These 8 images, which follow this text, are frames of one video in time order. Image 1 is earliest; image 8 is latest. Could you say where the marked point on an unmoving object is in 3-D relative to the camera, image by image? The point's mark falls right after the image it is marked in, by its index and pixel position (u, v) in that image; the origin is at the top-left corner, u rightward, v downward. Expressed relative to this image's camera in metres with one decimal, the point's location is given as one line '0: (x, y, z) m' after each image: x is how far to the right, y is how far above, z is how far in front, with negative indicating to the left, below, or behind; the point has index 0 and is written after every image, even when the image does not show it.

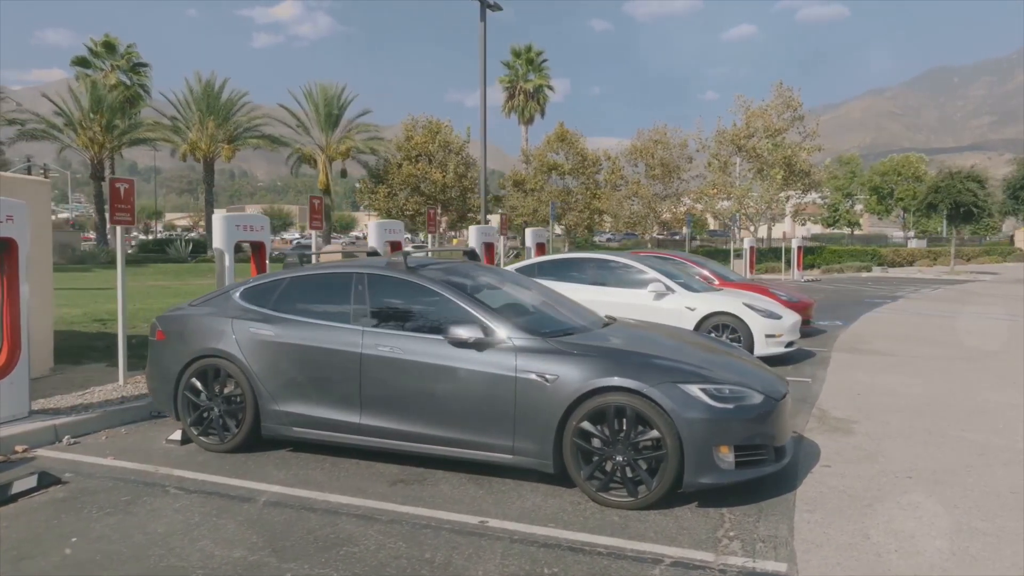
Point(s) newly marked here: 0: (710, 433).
0: (+1.2, -0.9, +4.9) m
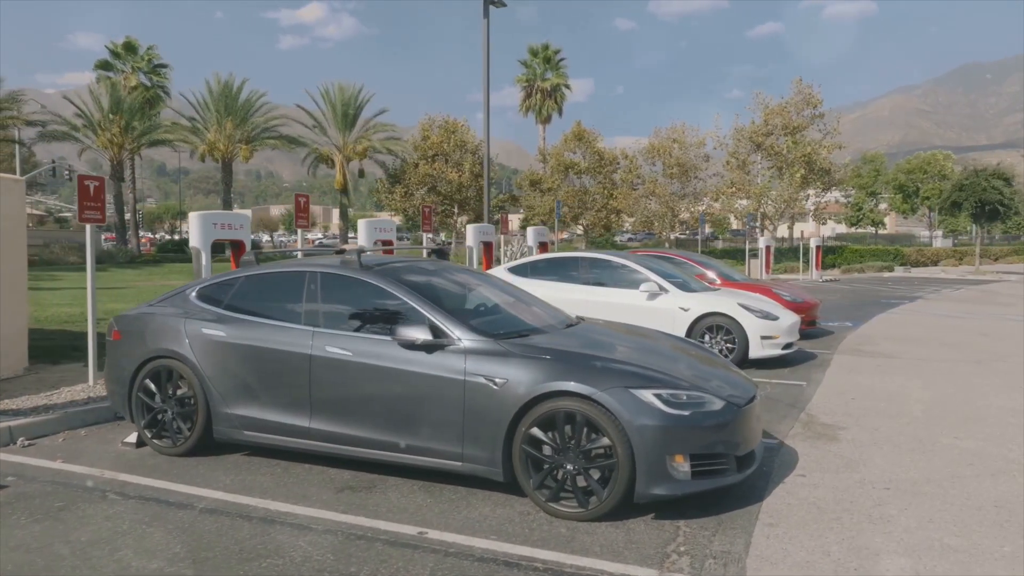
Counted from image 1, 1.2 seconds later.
0: (+0.9, -0.9, +4.6) m
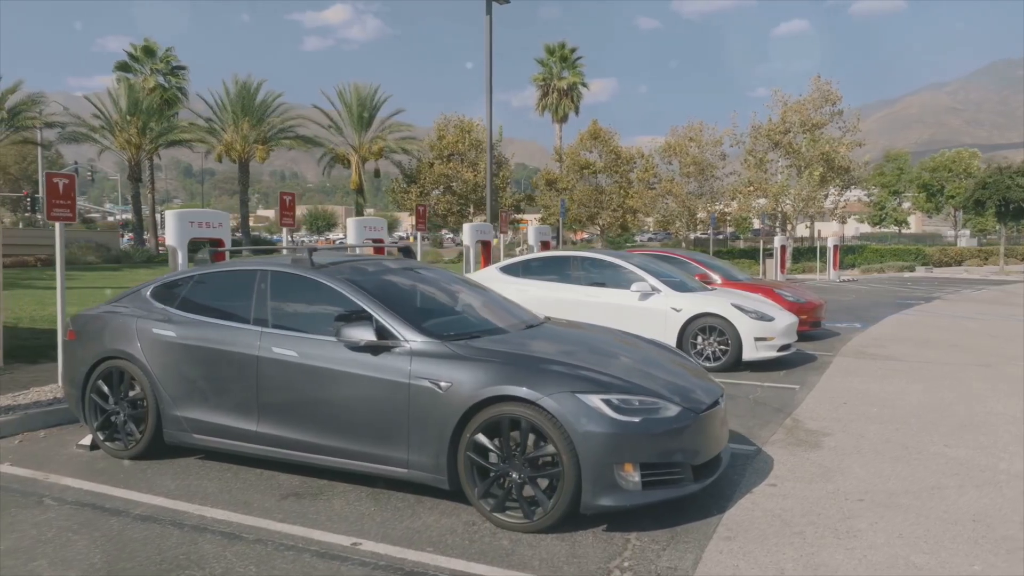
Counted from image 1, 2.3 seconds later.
0: (+0.5, -0.9, +4.3) m
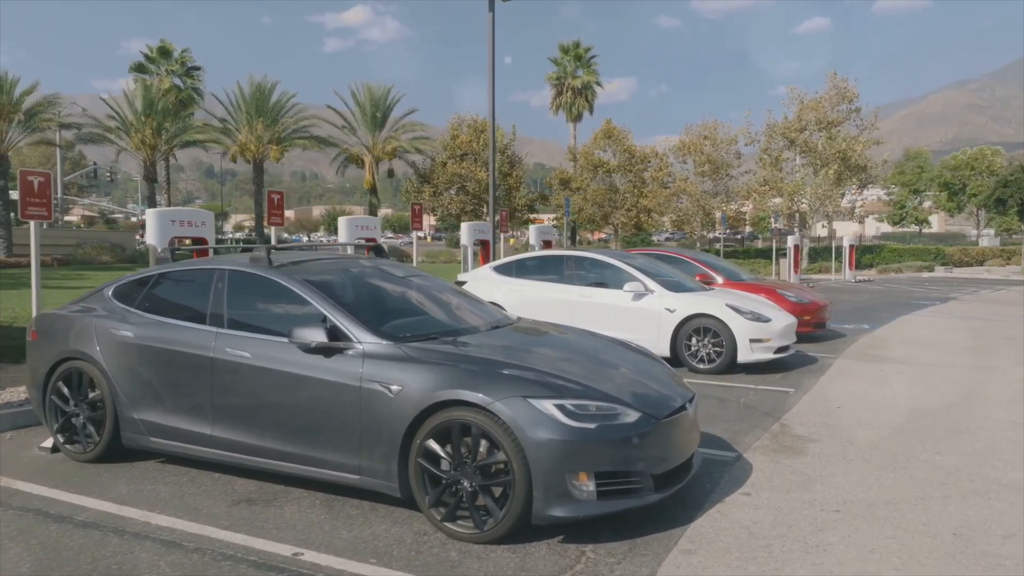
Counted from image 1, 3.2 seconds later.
0: (+0.3, -0.9, +4.1) m
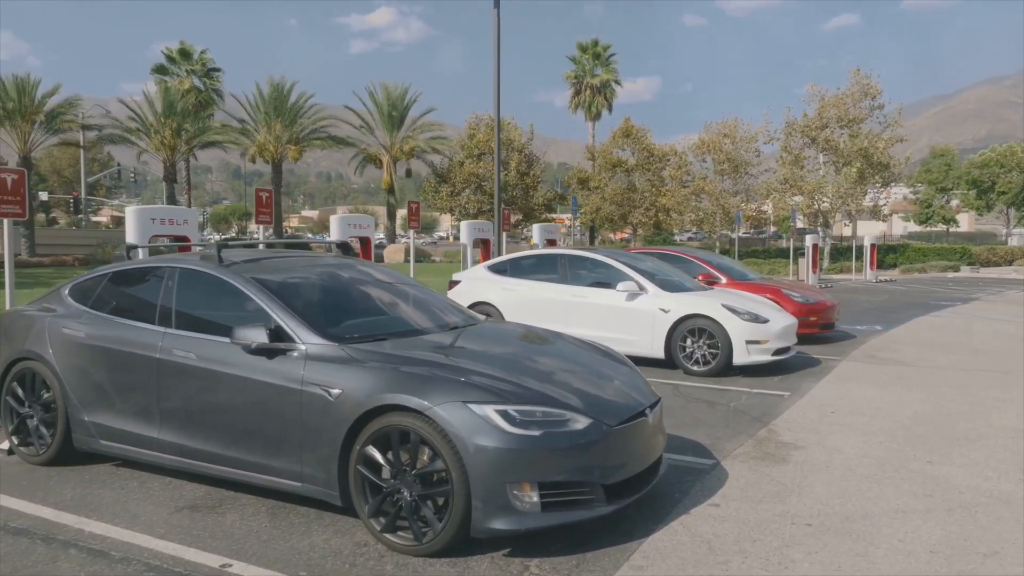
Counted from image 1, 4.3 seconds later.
0: (0.0, -0.9, +3.9) m
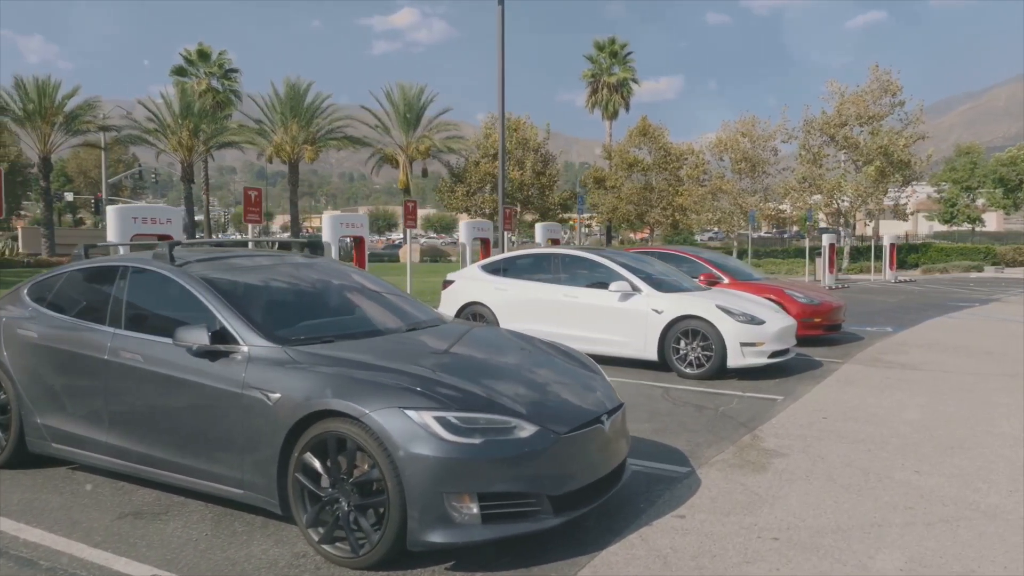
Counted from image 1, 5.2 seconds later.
0: (-0.3, -0.9, +3.7) m
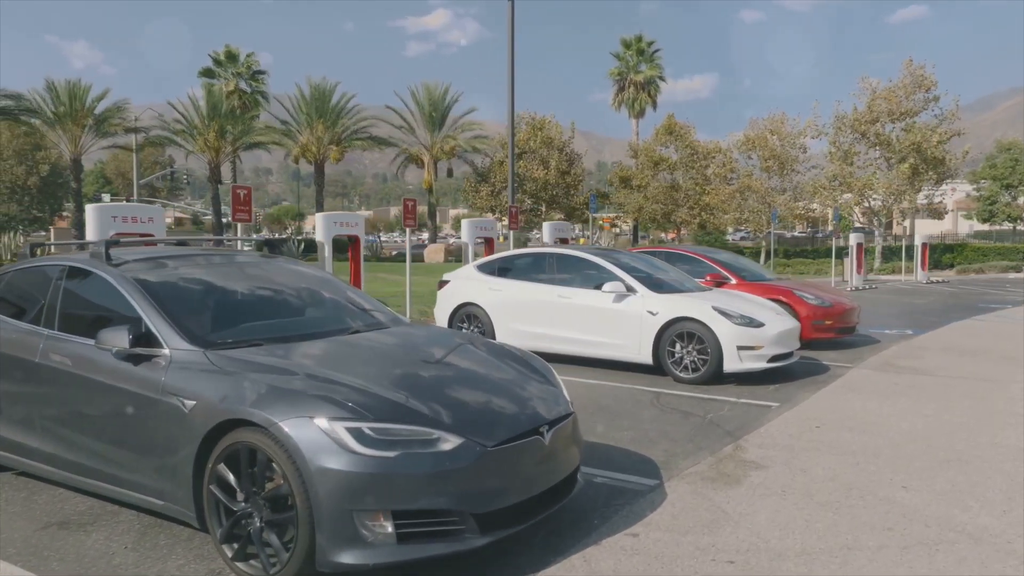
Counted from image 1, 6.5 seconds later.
0: (-0.7, -0.9, +3.4) m
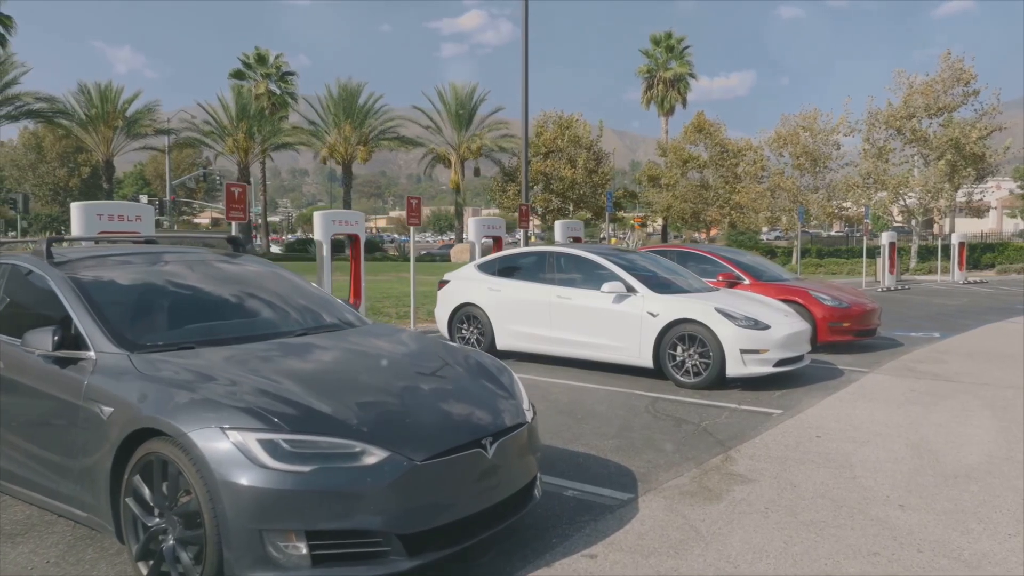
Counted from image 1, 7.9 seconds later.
0: (-1.0, -0.9, +3.1) m
